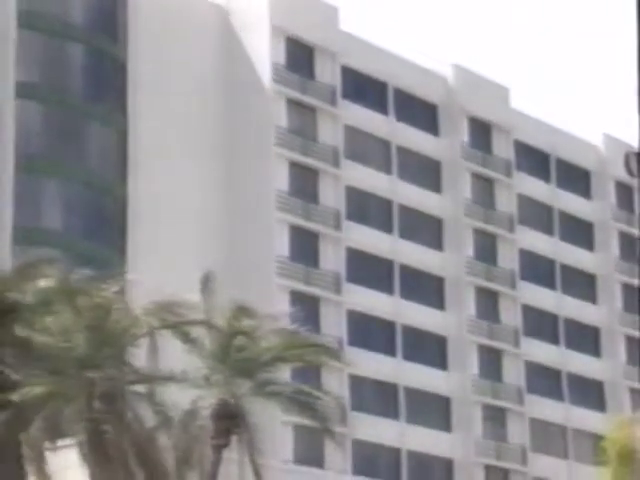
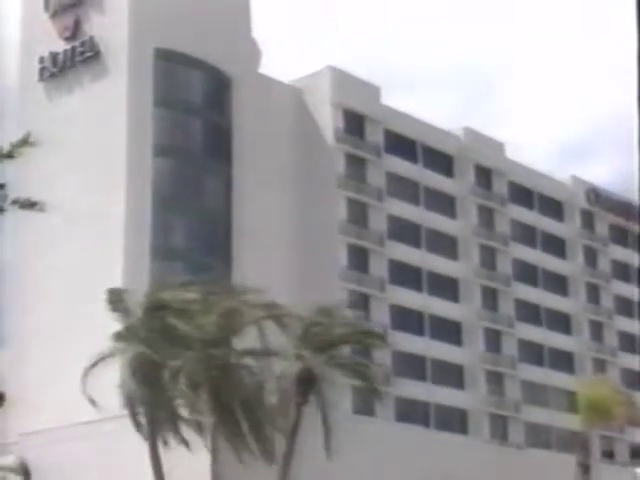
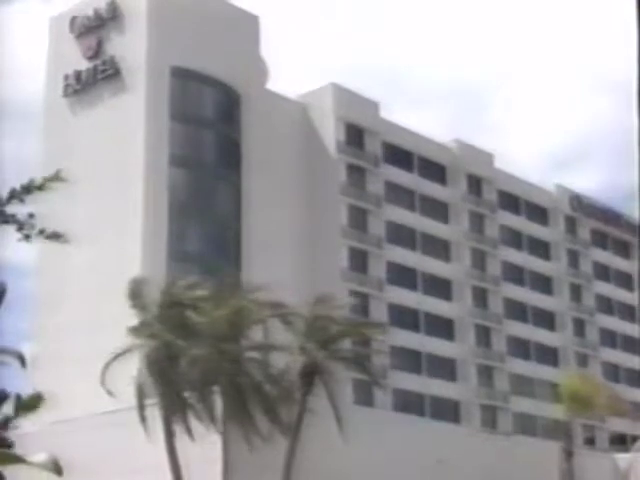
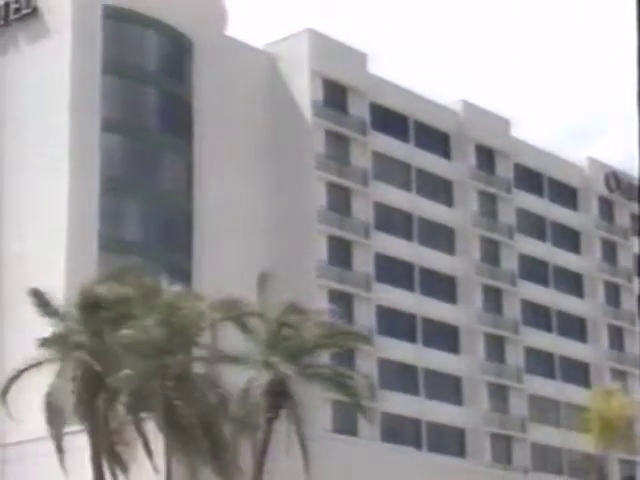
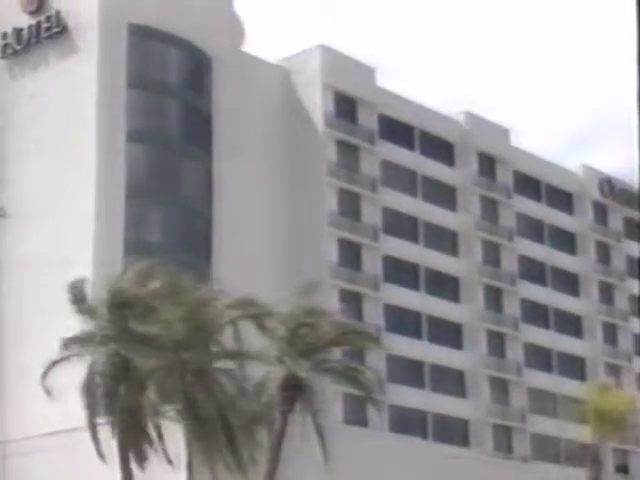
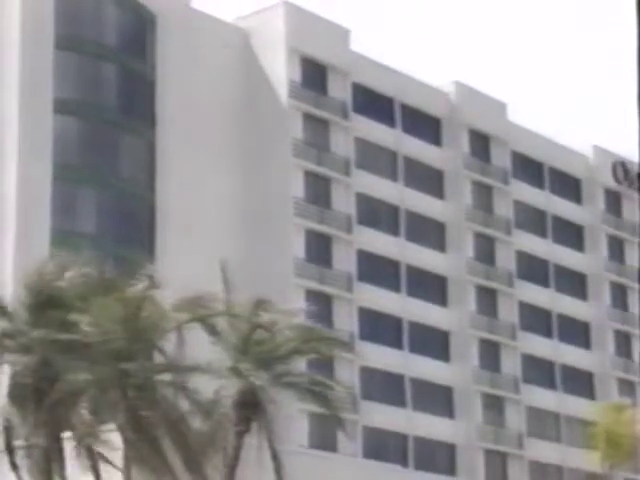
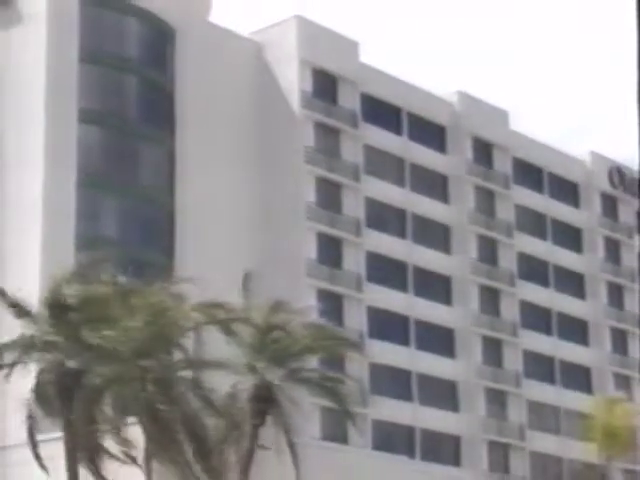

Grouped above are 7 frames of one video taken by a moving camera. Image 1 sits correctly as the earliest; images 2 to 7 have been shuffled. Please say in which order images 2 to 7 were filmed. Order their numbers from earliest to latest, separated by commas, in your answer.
6, 7, 4, 5, 2, 3
